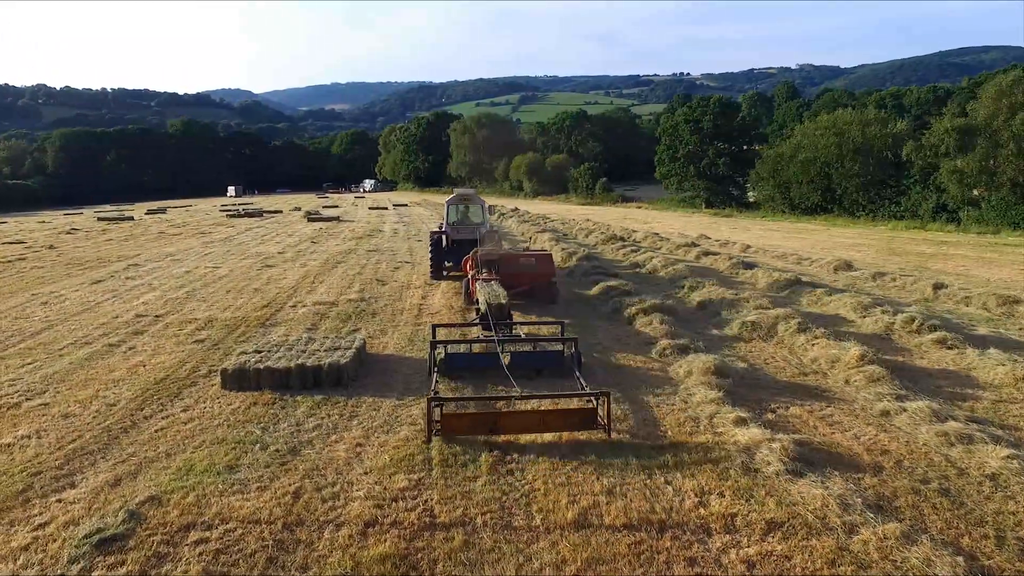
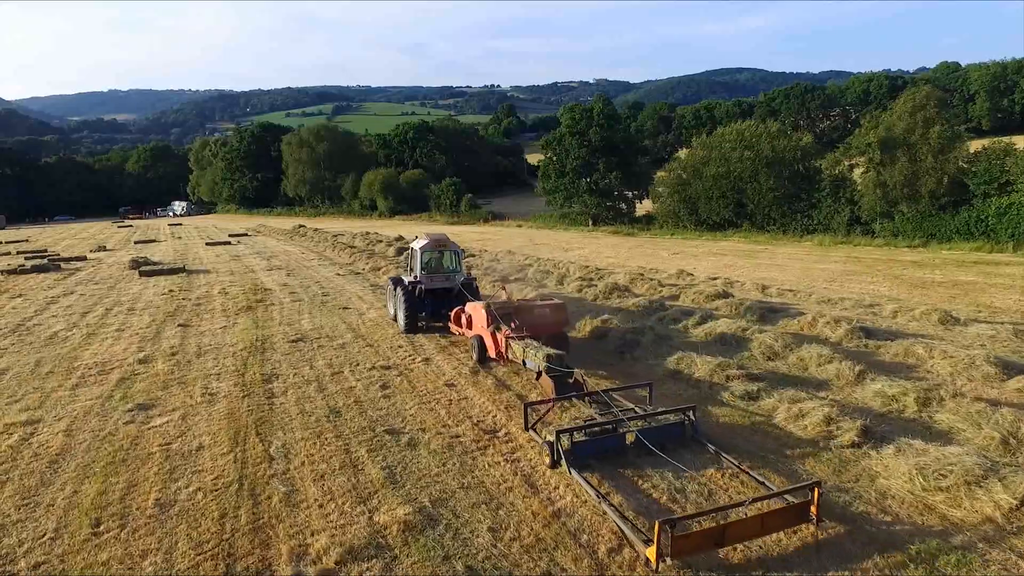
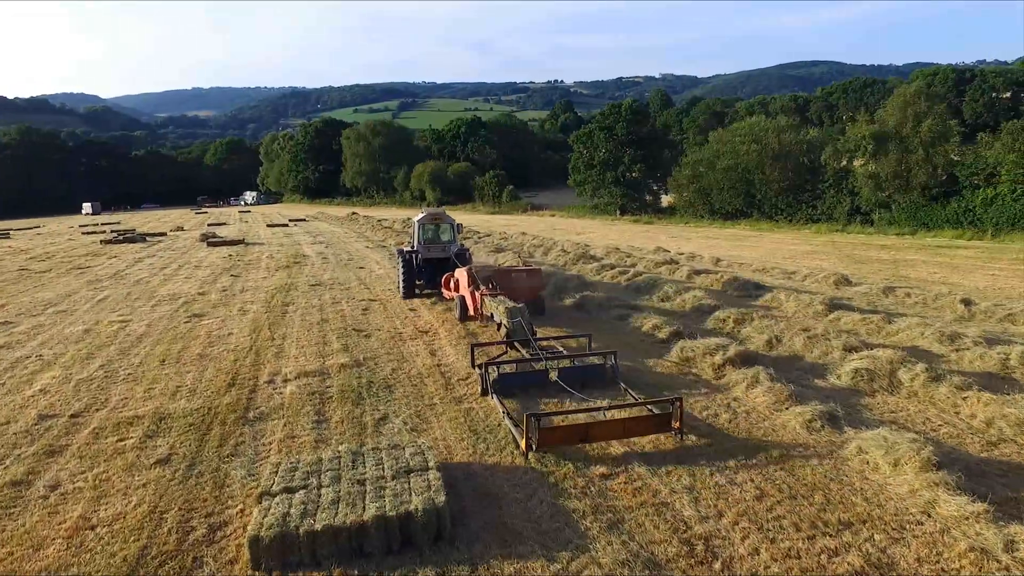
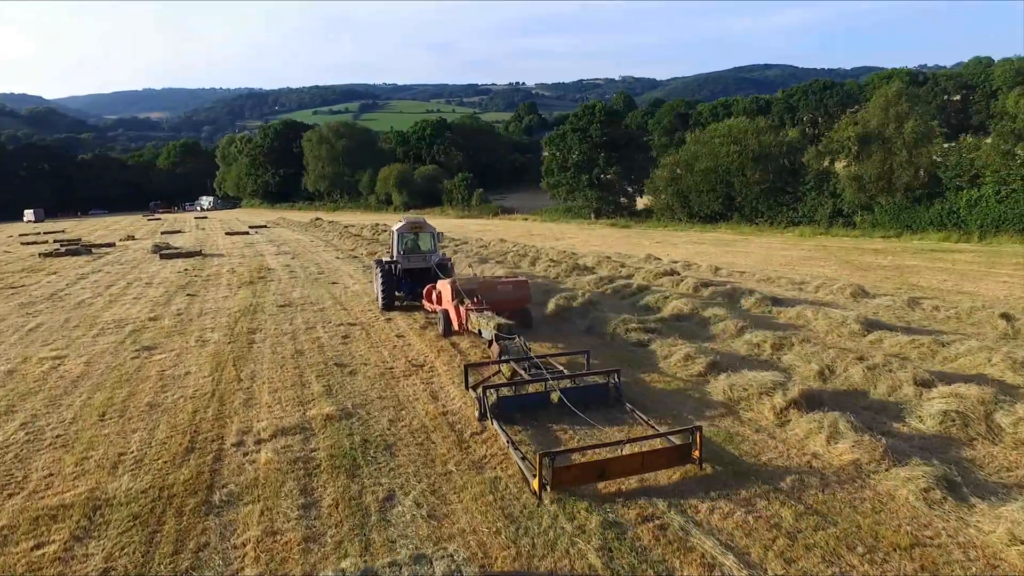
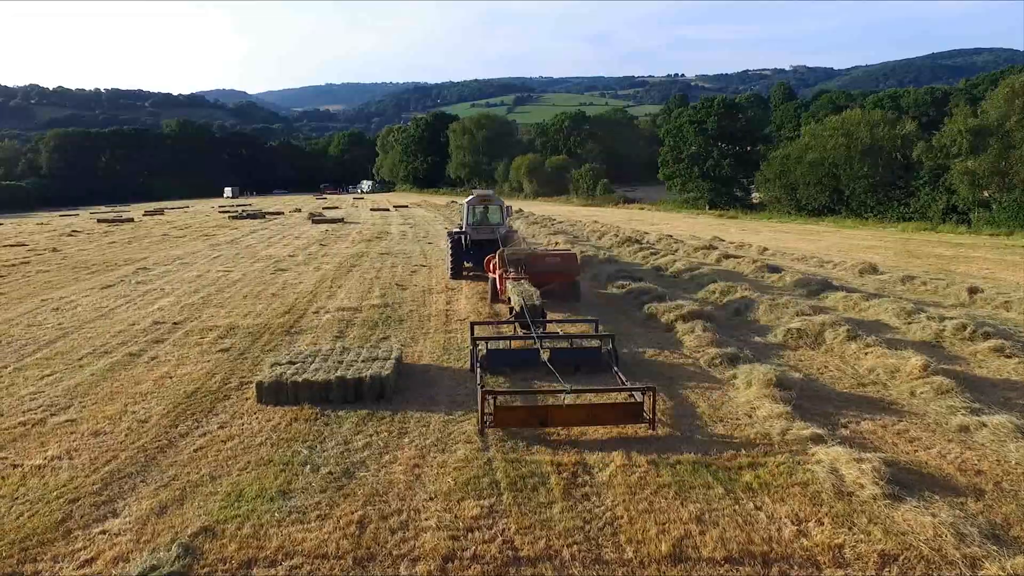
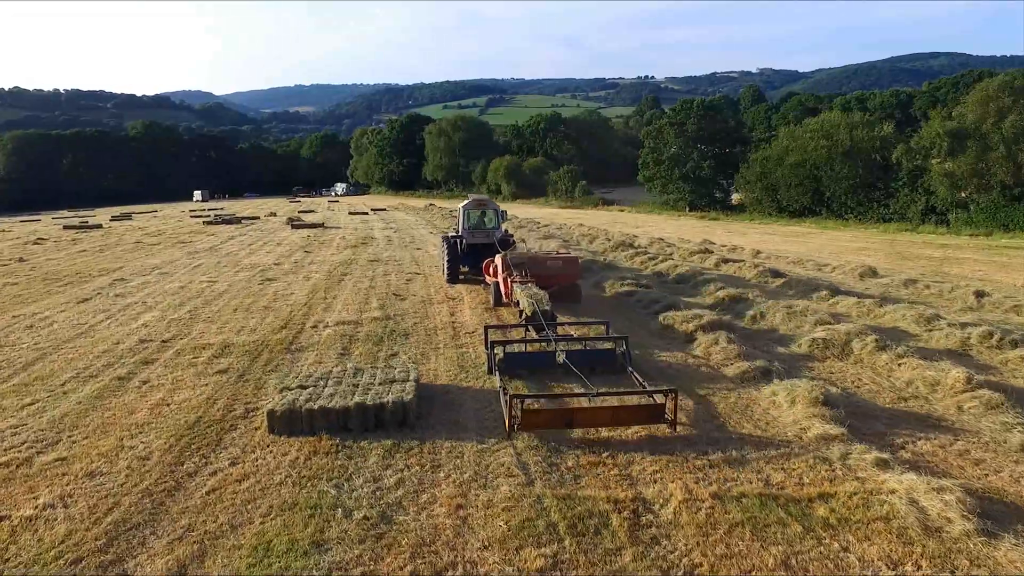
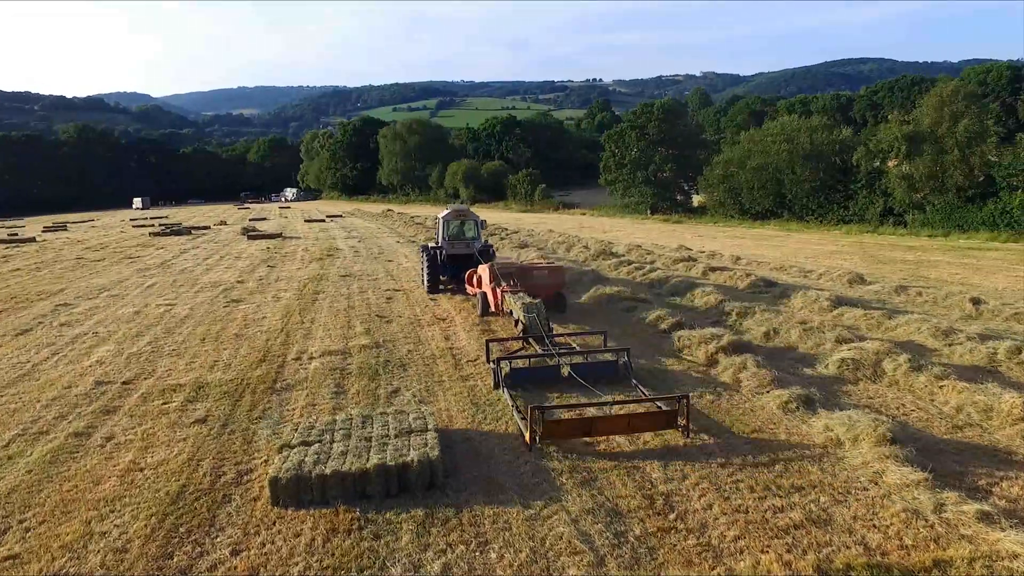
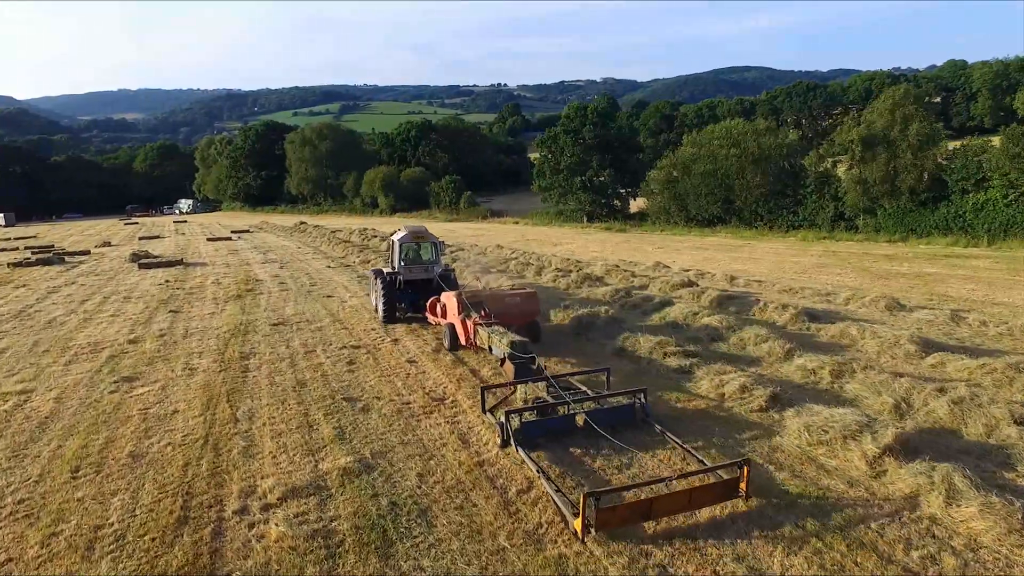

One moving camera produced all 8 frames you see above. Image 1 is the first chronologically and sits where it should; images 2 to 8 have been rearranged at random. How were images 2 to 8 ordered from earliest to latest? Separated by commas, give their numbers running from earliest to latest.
5, 6, 7, 3, 4, 8, 2
